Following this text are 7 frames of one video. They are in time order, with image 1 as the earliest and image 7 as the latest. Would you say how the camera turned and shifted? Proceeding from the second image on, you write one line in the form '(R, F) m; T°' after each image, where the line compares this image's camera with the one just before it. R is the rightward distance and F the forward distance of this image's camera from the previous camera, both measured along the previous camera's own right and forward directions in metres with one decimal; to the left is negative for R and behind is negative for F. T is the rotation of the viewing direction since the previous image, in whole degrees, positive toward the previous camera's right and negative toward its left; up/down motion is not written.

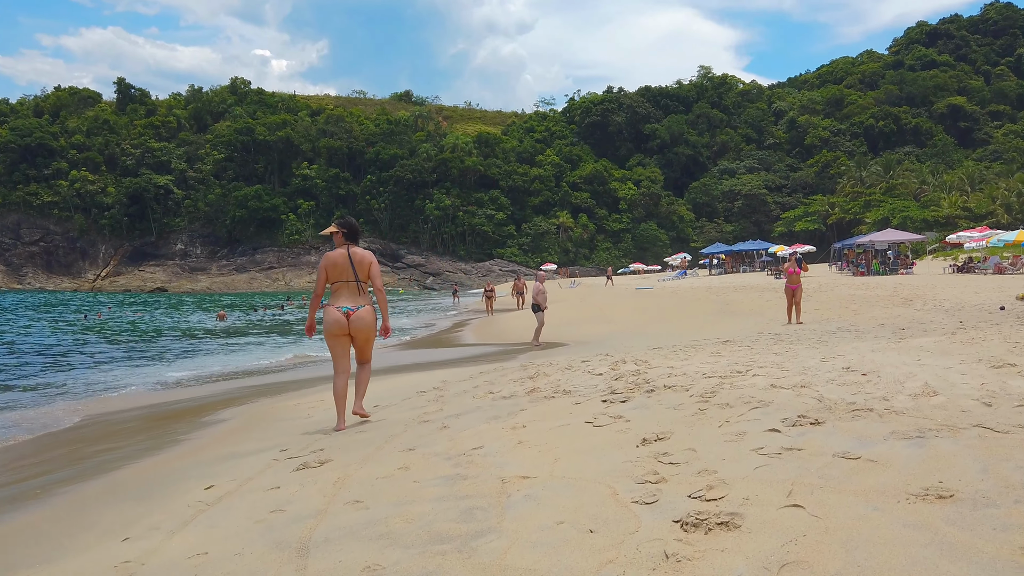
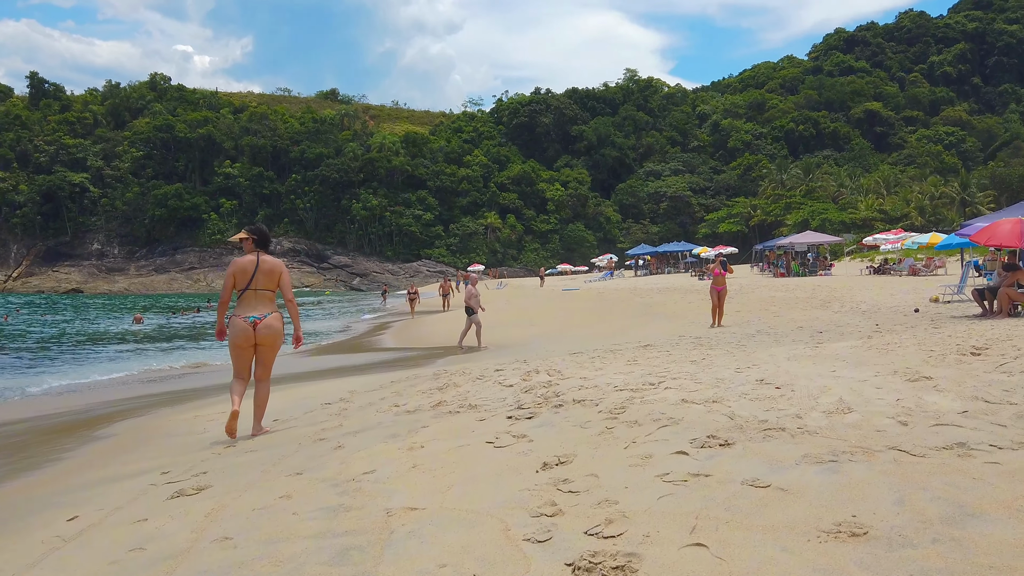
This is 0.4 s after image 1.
(+0.2, +0.4) m; +6°
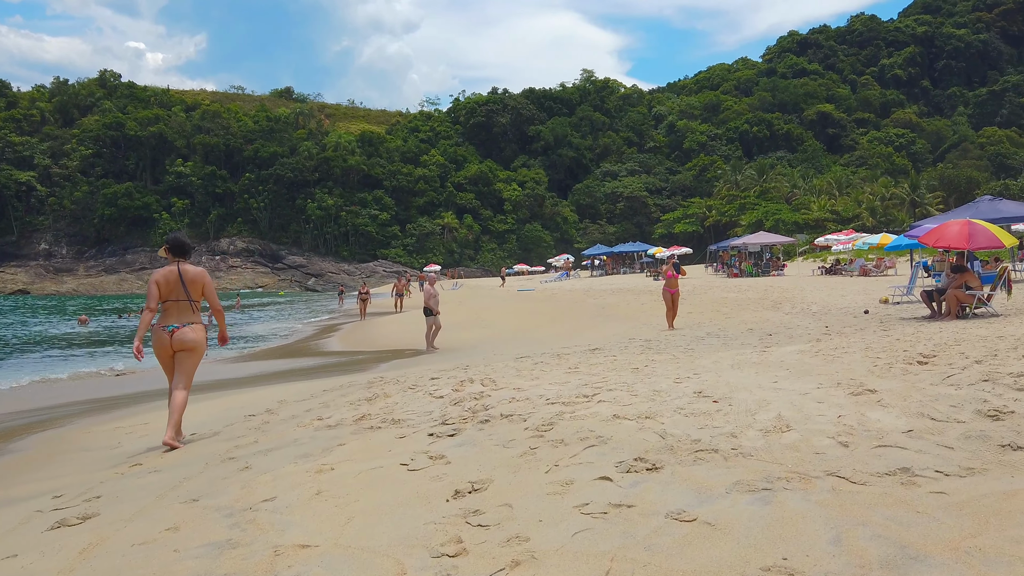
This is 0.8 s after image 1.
(+0.2, +0.3) m; +3°
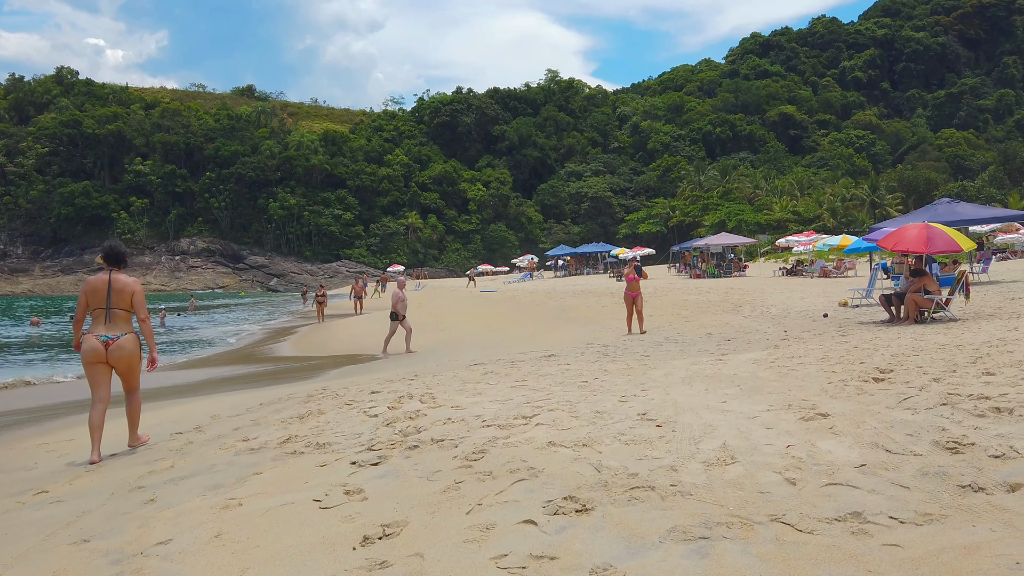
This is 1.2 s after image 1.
(+0.2, +0.3) m; +3°
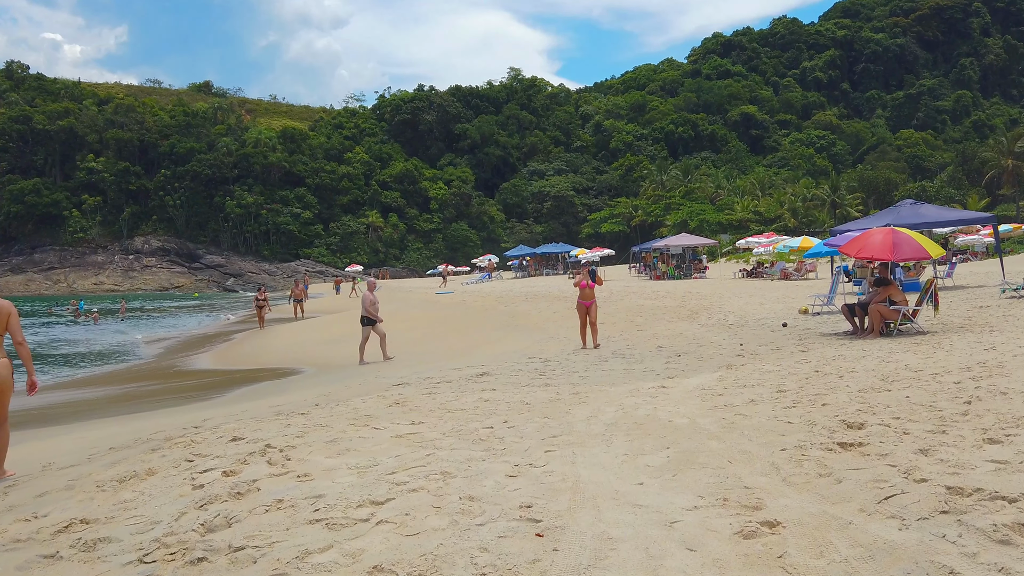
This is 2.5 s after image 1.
(+0.5, +0.9) m; +3°
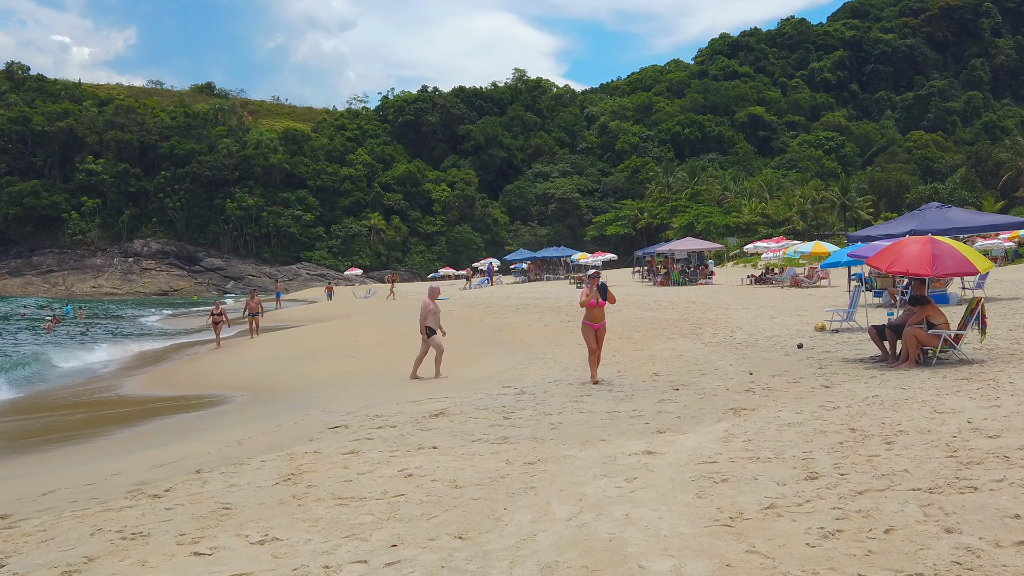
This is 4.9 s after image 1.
(+0.5, +1.4) m; -1°
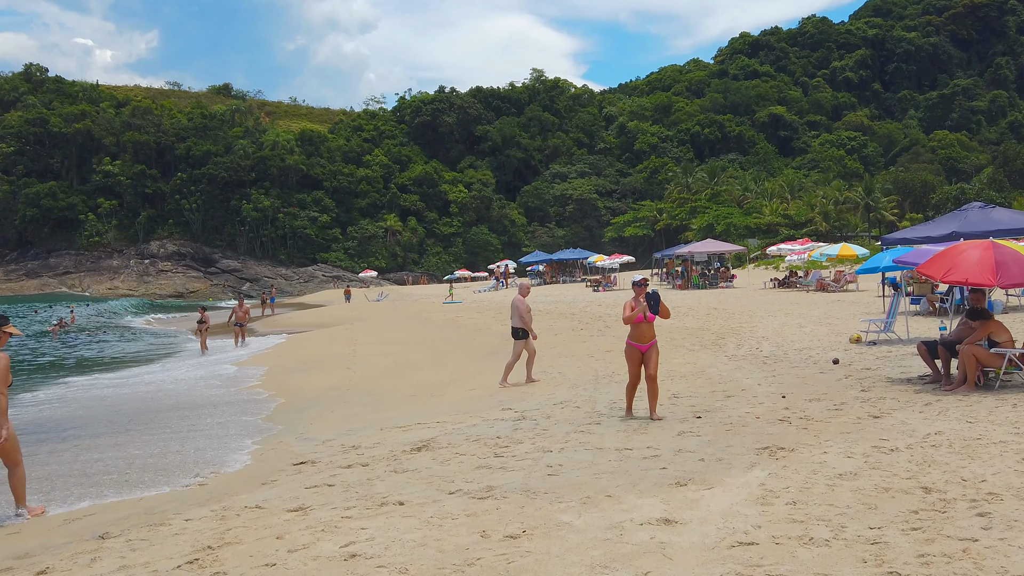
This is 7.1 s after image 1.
(+0.2, +0.9) m; -2°
